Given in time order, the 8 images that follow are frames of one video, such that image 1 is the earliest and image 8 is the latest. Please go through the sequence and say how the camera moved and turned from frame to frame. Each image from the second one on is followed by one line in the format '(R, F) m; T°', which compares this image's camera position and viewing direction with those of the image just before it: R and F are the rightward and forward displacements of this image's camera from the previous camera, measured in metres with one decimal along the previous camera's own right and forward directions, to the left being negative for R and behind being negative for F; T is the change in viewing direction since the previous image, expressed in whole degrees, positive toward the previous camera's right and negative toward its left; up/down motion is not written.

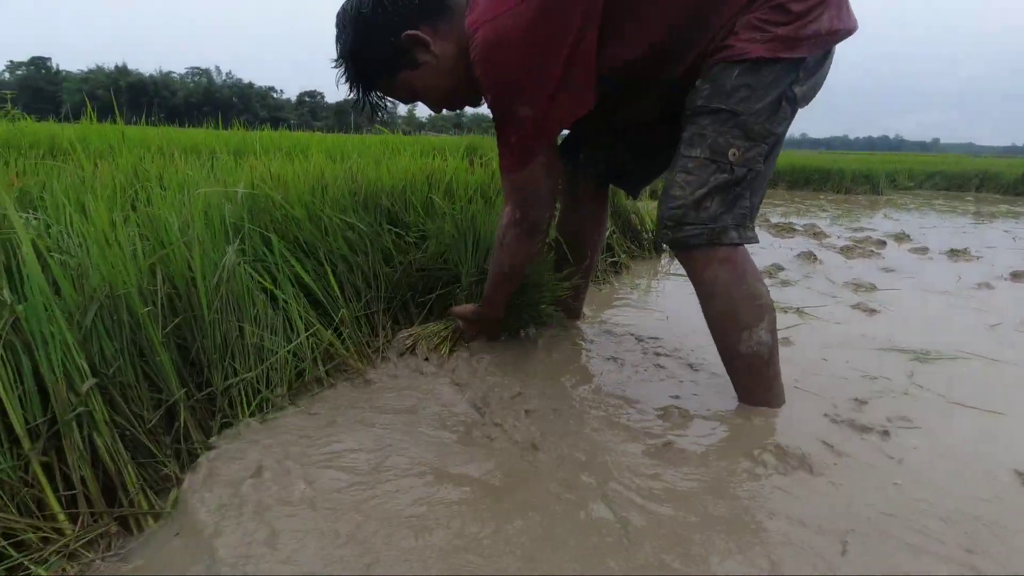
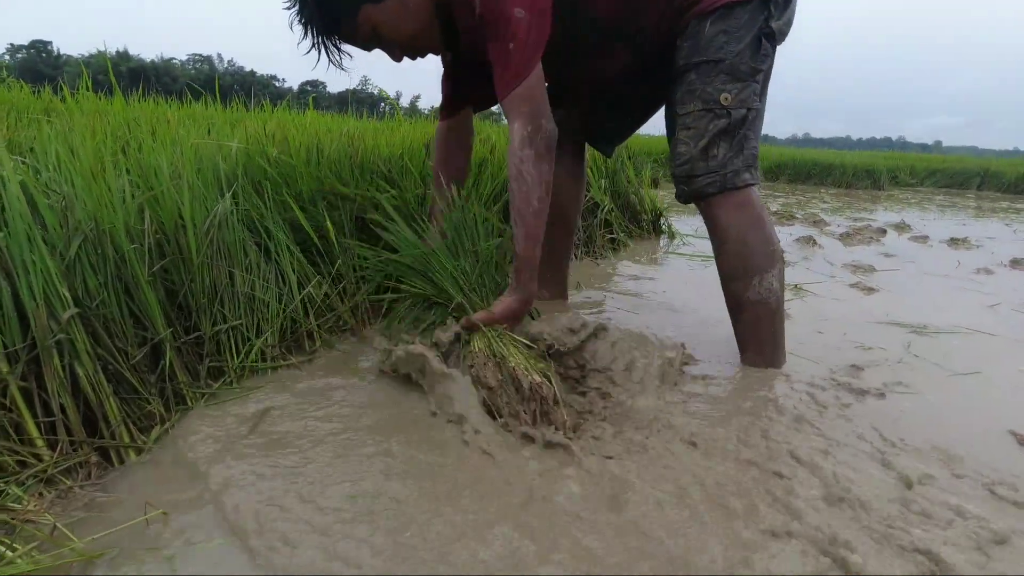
(0.0, 0.0) m; 0°
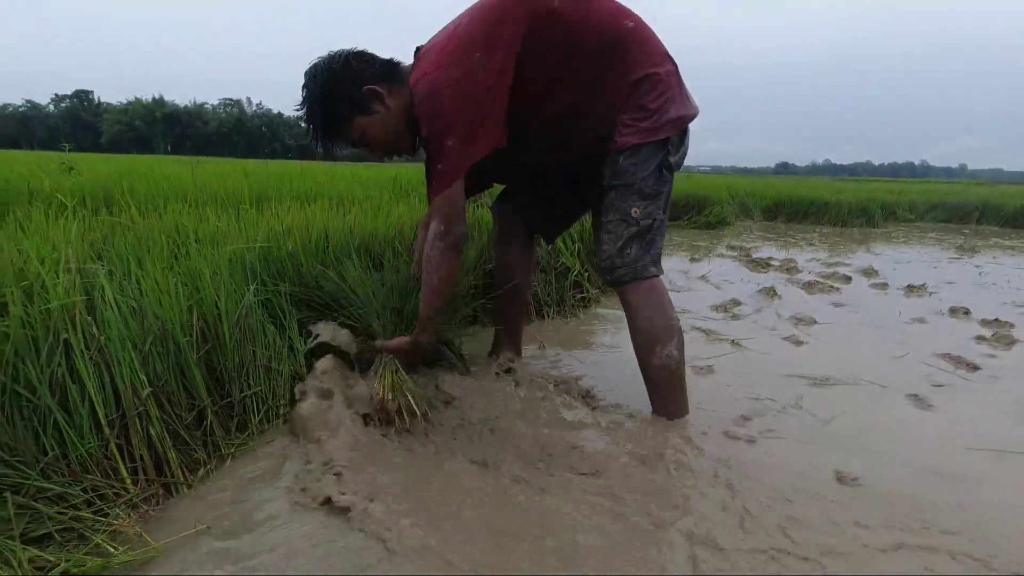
(+0.2, -0.4) m; -2°
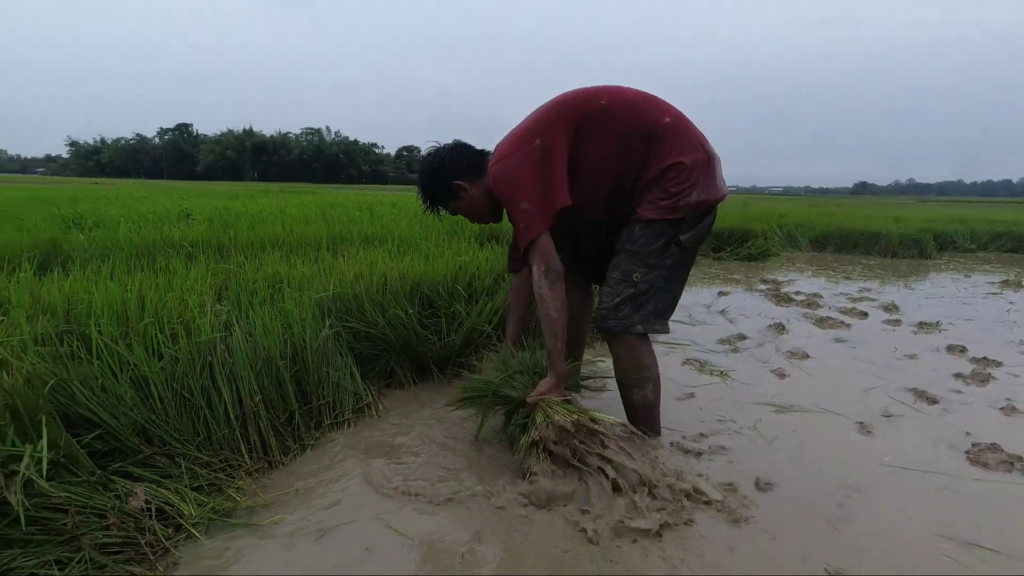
(+0.2, -0.6) m; -6°
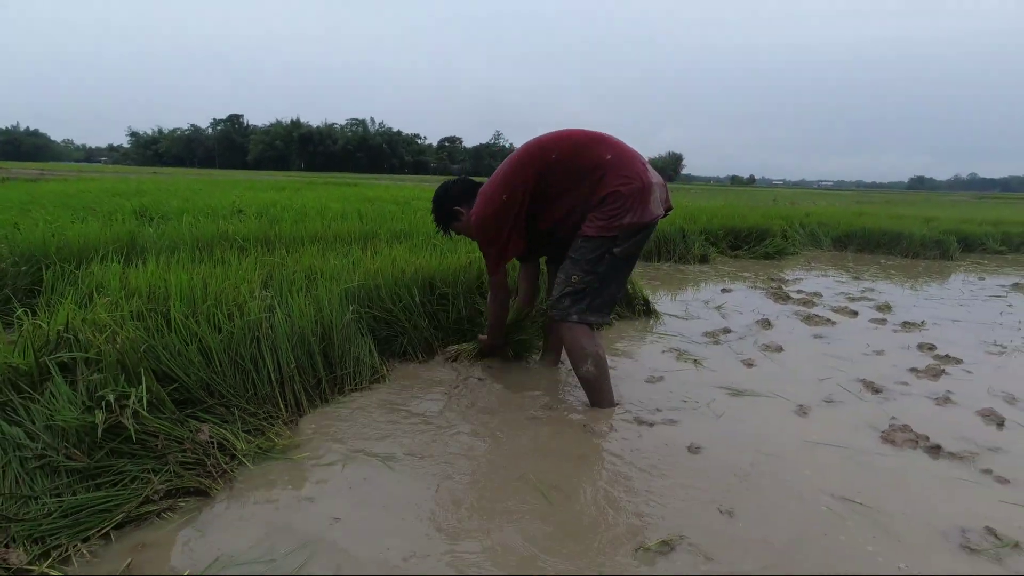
(+0.2, -0.5) m; -4°
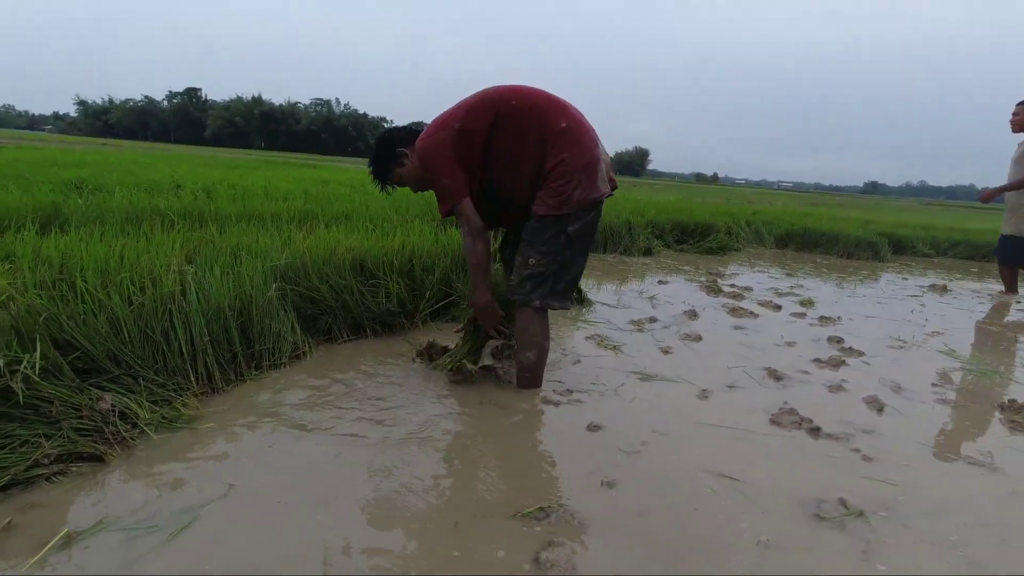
(+0.2, -0.1) m; +3°
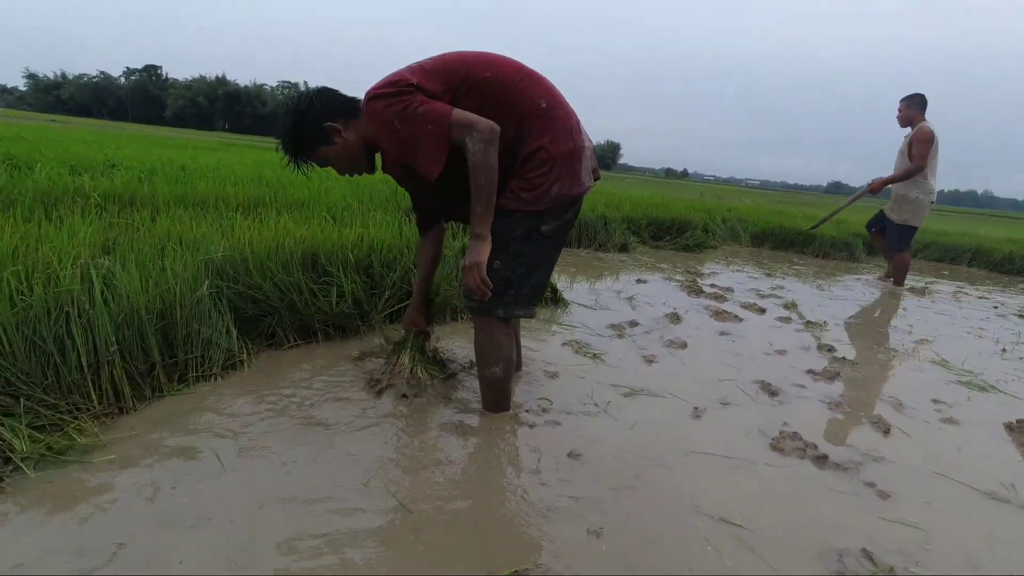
(0.0, +0.4) m; +3°
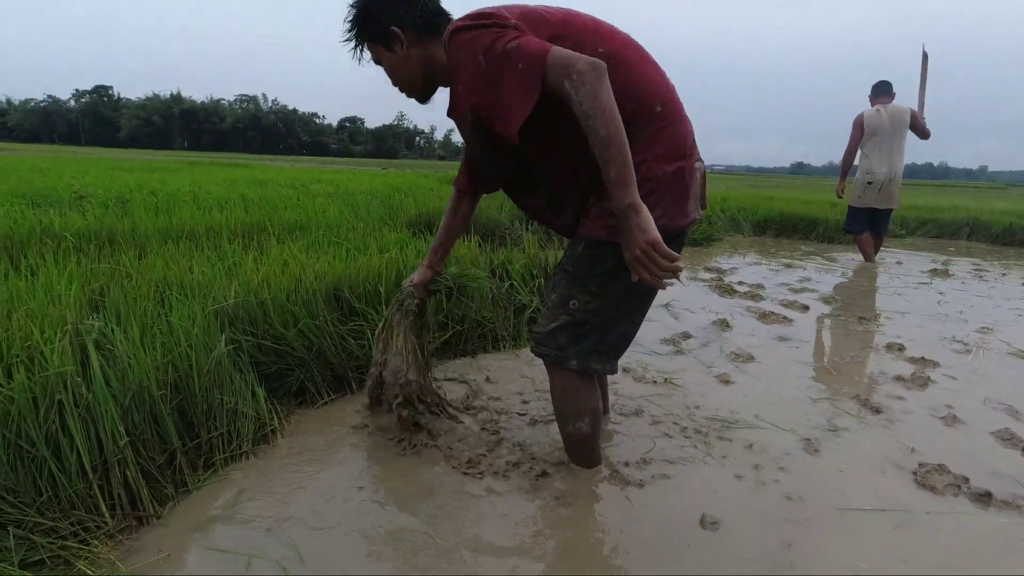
(-0.4, +0.4) m; +2°
